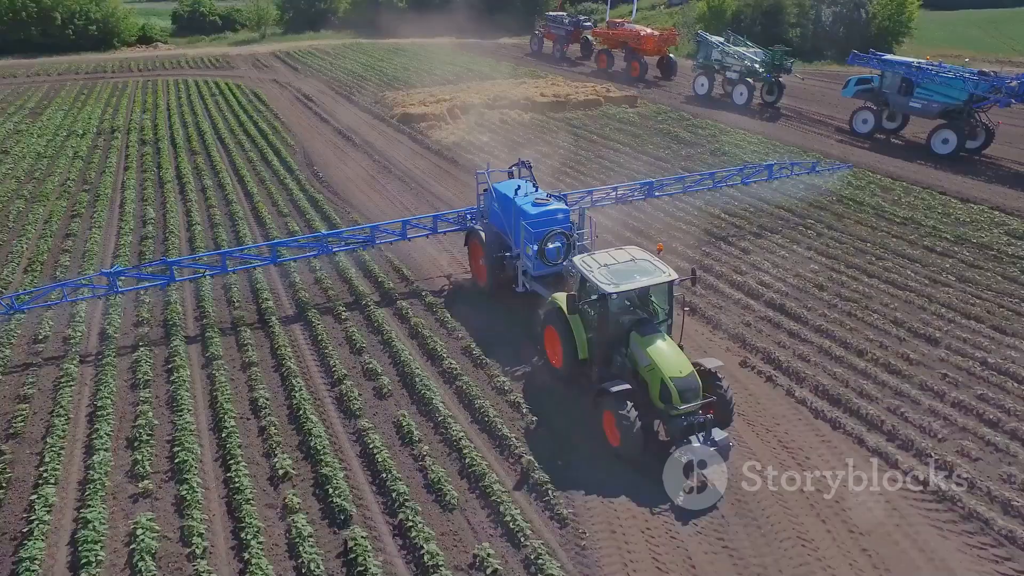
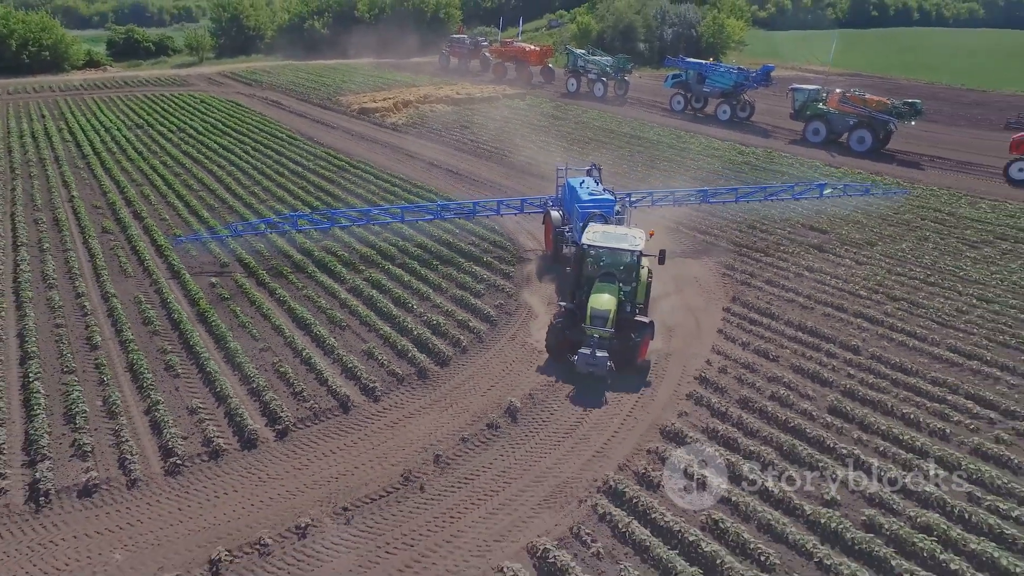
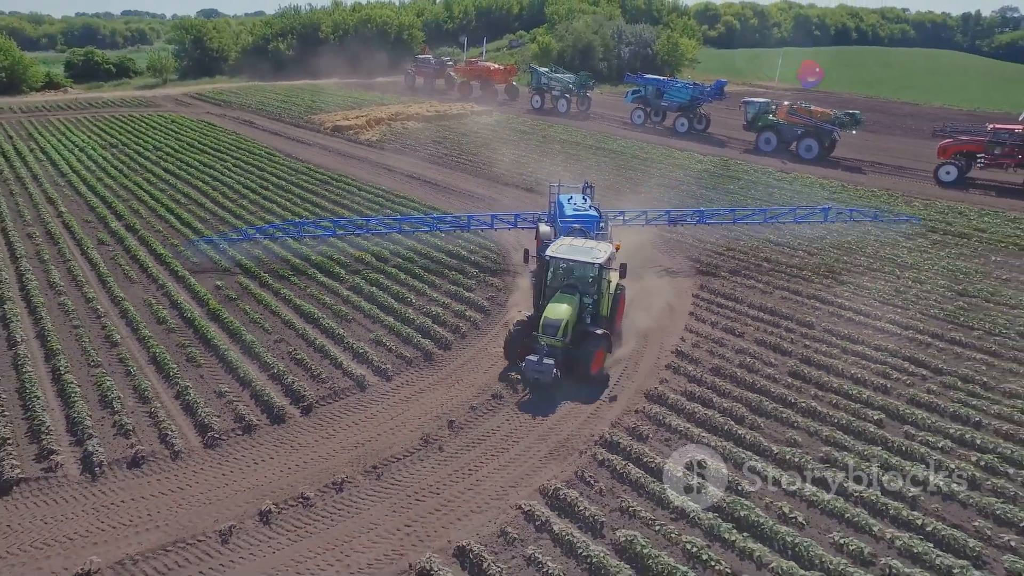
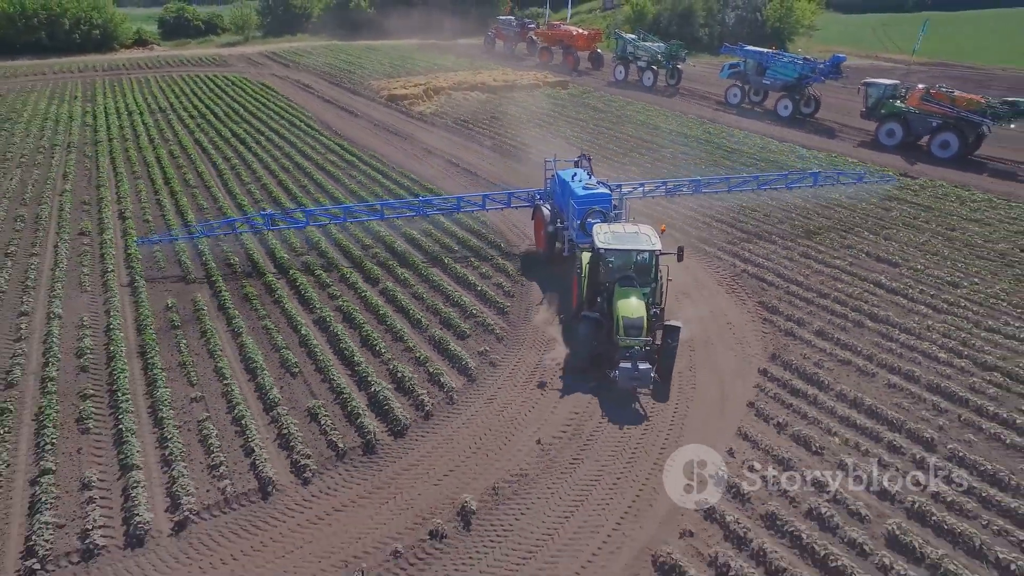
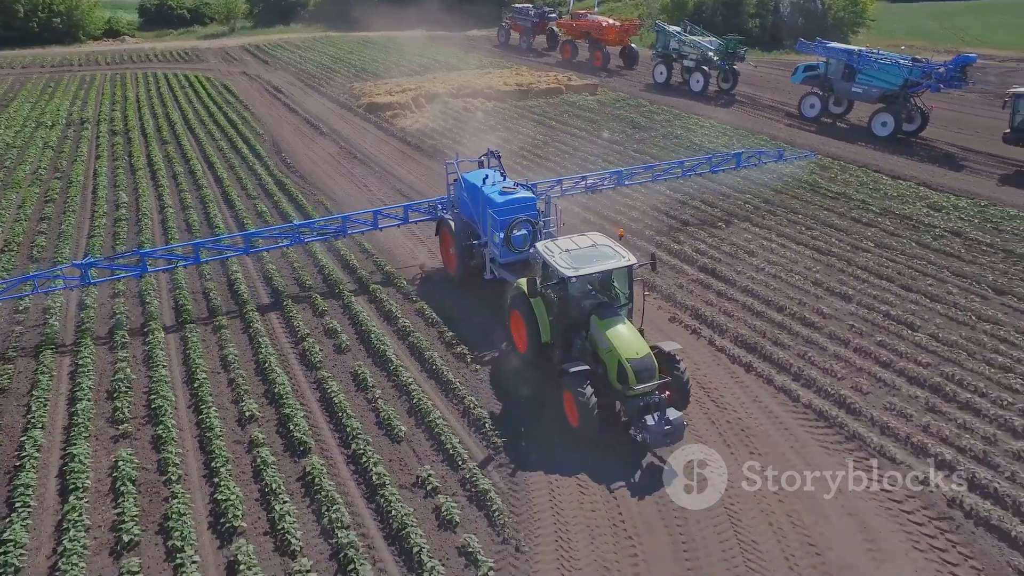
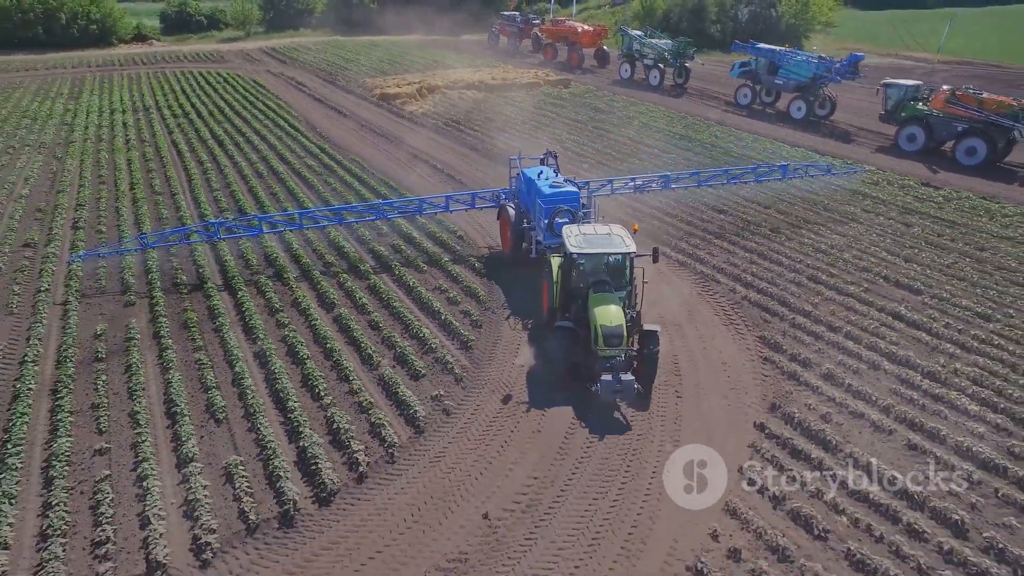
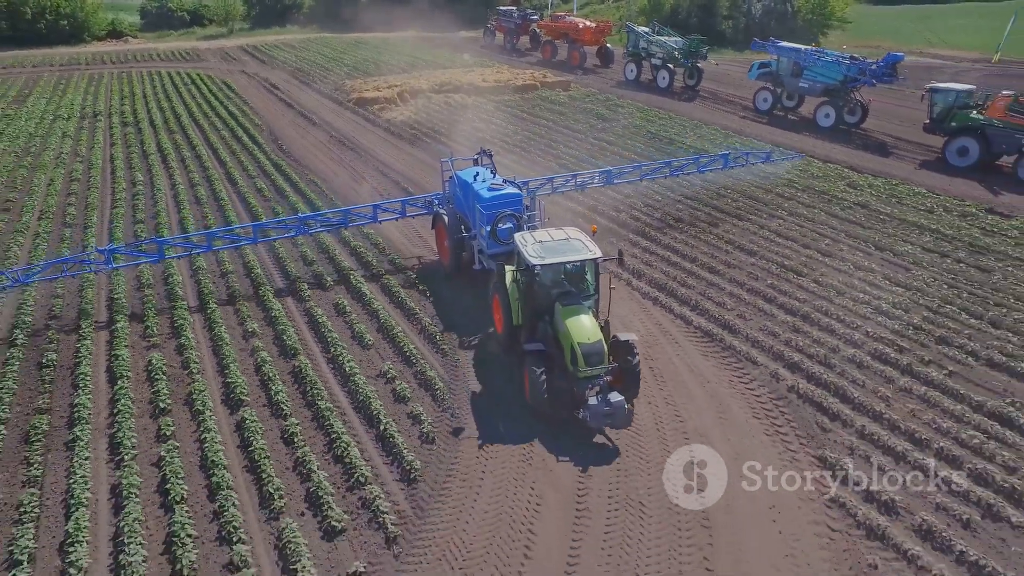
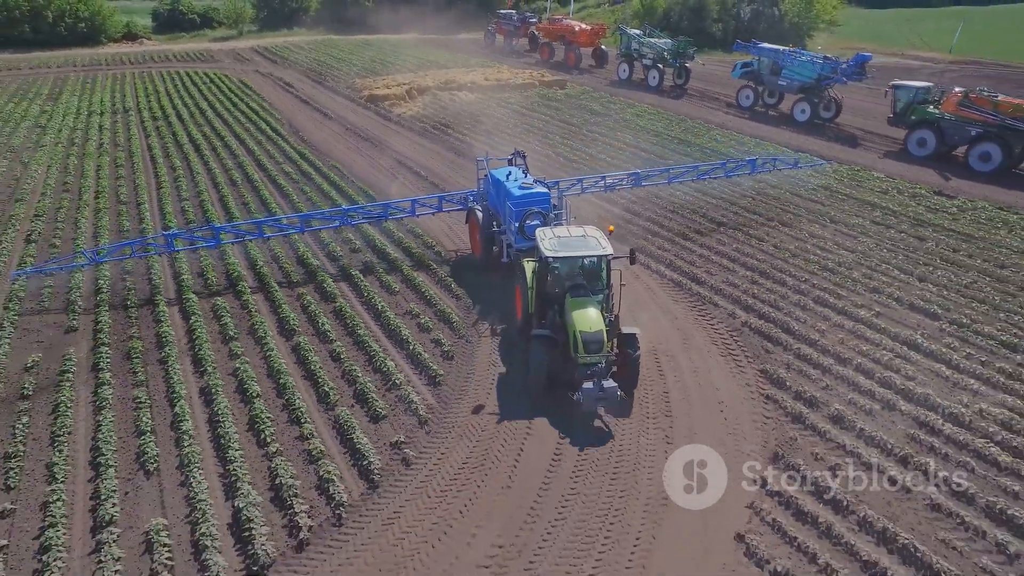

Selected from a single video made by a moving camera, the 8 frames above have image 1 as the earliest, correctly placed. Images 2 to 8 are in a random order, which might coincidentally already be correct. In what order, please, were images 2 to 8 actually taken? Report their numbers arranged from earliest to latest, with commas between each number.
5, 7, 8, 6, 4, 2, 3
